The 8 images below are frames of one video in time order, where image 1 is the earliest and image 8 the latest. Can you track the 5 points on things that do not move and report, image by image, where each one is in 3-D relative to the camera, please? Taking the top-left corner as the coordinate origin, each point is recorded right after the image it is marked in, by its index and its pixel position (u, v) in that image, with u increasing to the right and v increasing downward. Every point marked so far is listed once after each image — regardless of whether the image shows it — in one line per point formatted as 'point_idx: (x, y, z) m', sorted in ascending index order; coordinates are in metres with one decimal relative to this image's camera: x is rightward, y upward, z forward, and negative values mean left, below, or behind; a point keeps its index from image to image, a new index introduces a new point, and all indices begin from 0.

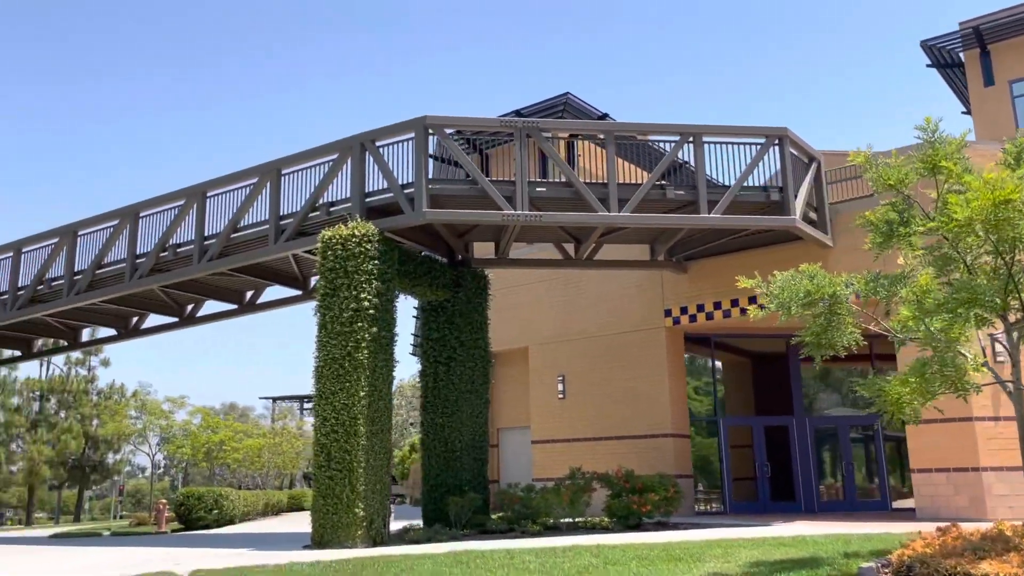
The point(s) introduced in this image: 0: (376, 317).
0: (-2.4, -0.5, +14.4) m
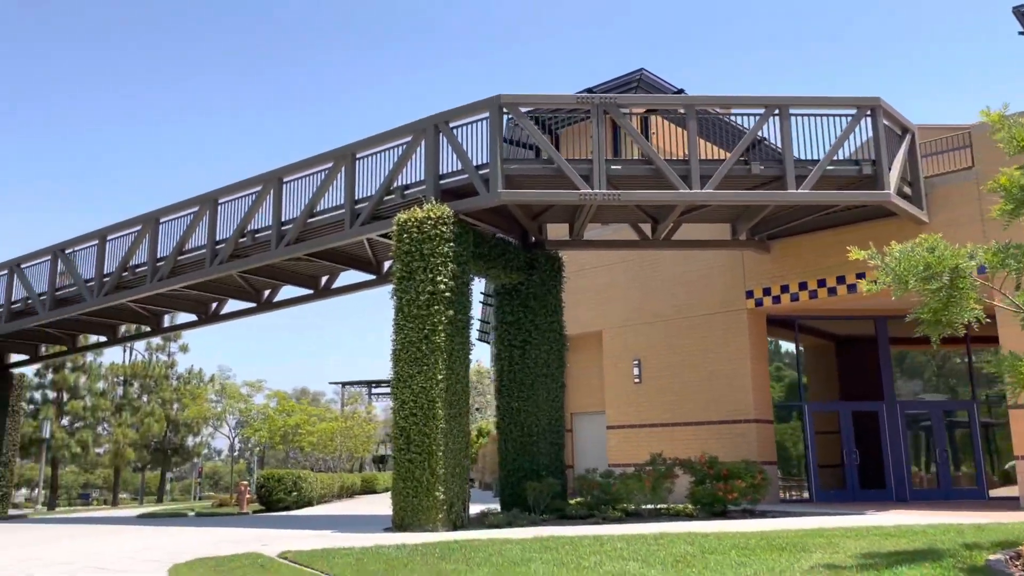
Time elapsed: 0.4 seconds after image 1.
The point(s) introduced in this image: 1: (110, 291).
0: (-1.0, -0.2, +14.2) m
1: (-9.6, -0.1, +19.9) m
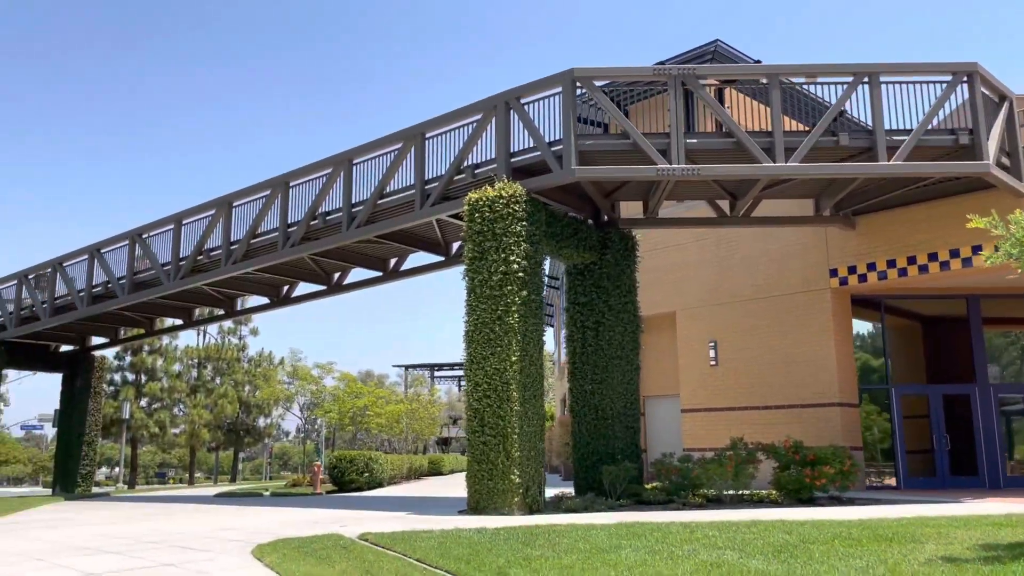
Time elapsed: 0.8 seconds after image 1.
0: (+0.2, +0.1, +13.9) m
1: (-7.9, +0.3, +20.2) m
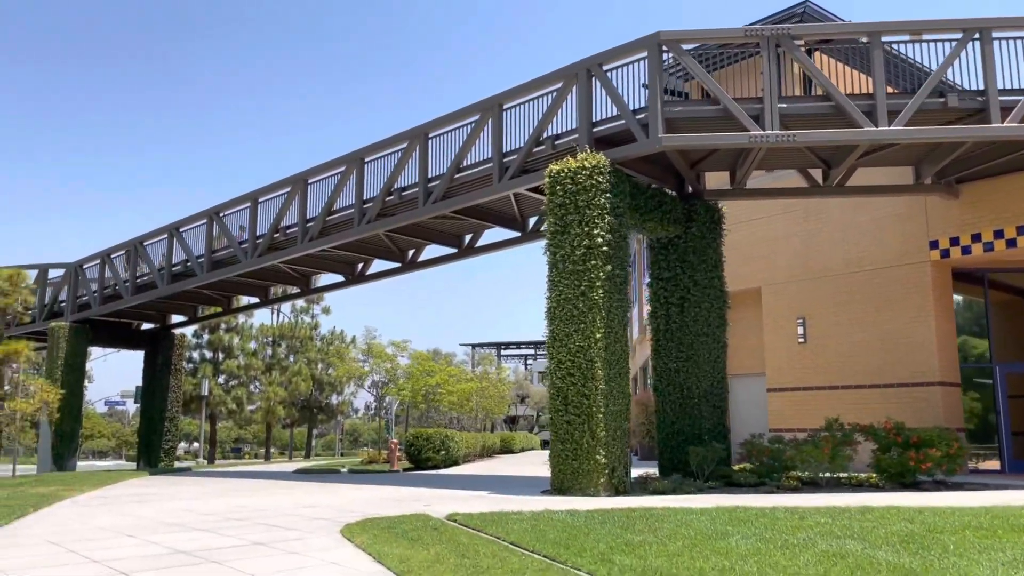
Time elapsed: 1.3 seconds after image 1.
0: (+1.6, +0.5, +13.4) m
1: (-6.1, +0.9, +20.3) m
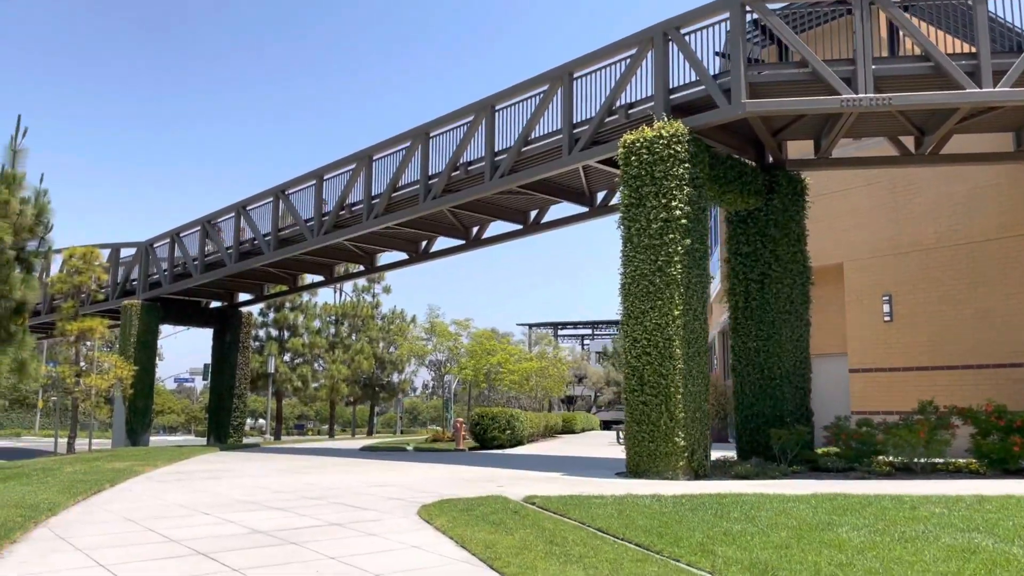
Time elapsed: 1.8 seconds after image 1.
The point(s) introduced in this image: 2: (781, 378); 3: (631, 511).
0: (+2.7, +0.9, +12.8) m
1: (-4.5, +1.4, +20.2) m
2: (+4.6, -1.6, +14.4) m
3: (+1.2, -2.2, +8.1) m
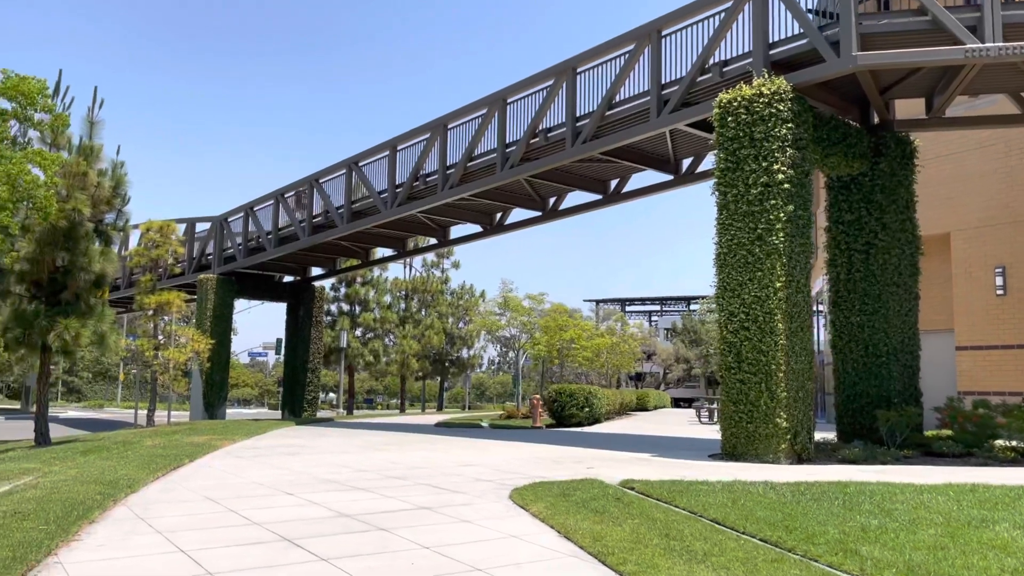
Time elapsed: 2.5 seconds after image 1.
0: (+4.0, +1.4, +11.8) m
1: (-2.6, +2.1, +19.7) m
2: (+6.0, -1.1, +13.3) m
3: (+2.1, -1.9, +7.3) m
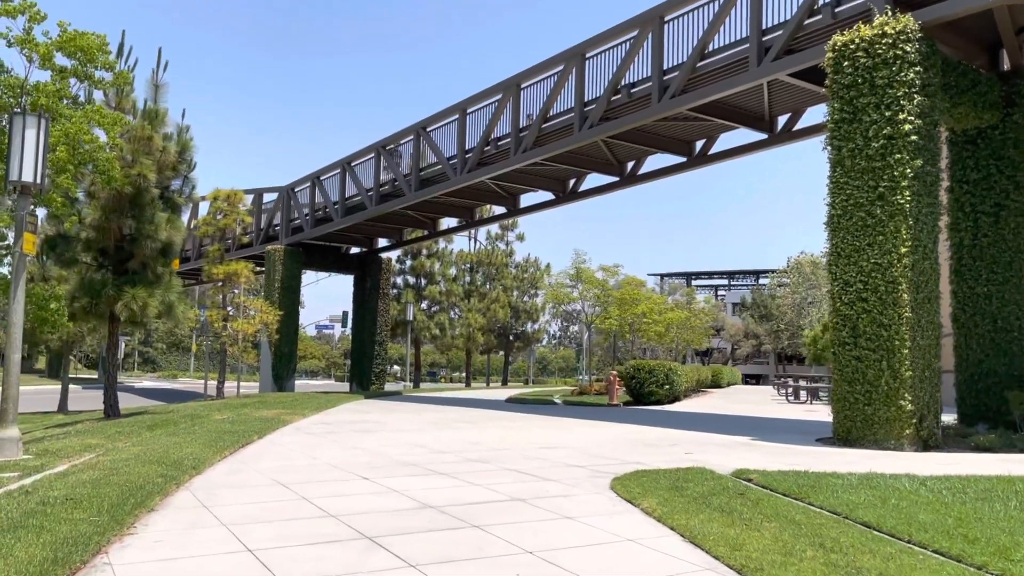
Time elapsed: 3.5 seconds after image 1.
0: (+5.1, +1.8, +10.5) m
1: (-0.9, +2.7, +18.8) m
2: (+7.3, -0.6, +11.9) m
3: (+2.9, -1.6, +6.2) m
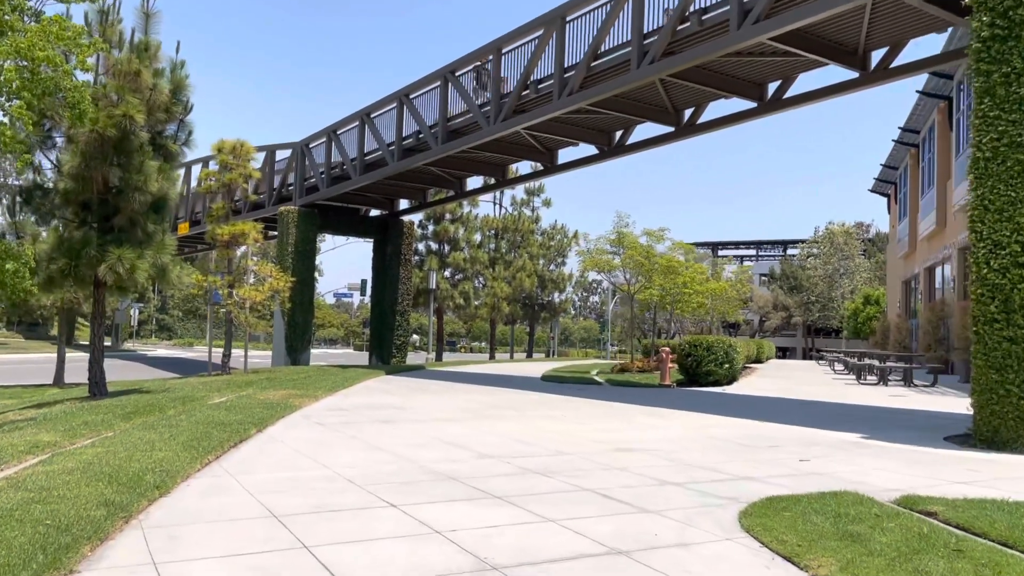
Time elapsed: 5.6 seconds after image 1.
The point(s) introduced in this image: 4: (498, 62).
0: (+5.8, +2.2, +8.1) m
1: (0.0, +3.5, +16.5) m
2: (+7.9, -0.2, +9.6) m
3: (+3.4, -1.3, +4.1) m
4: (-0.3, +4.6, +17.1) m
